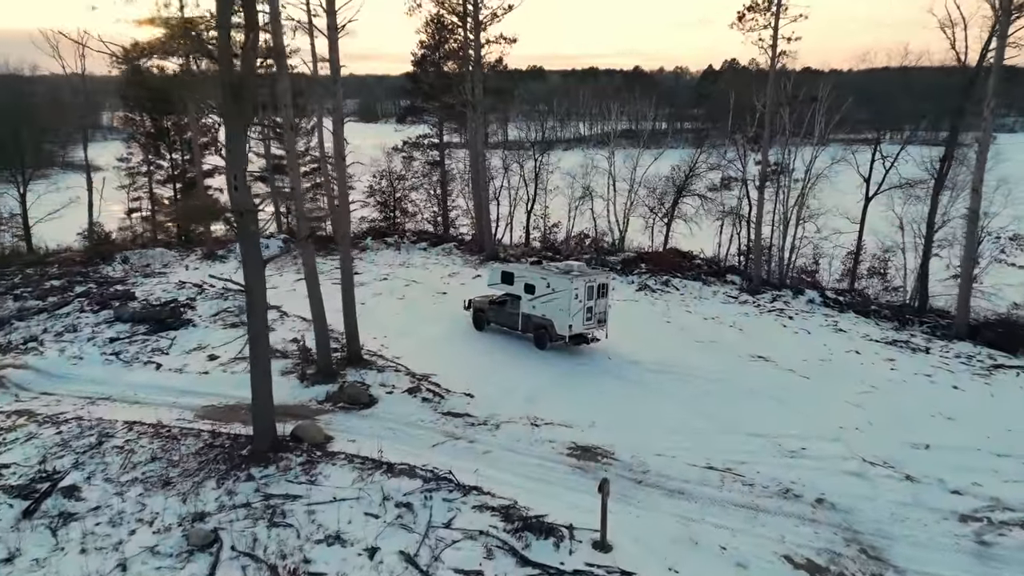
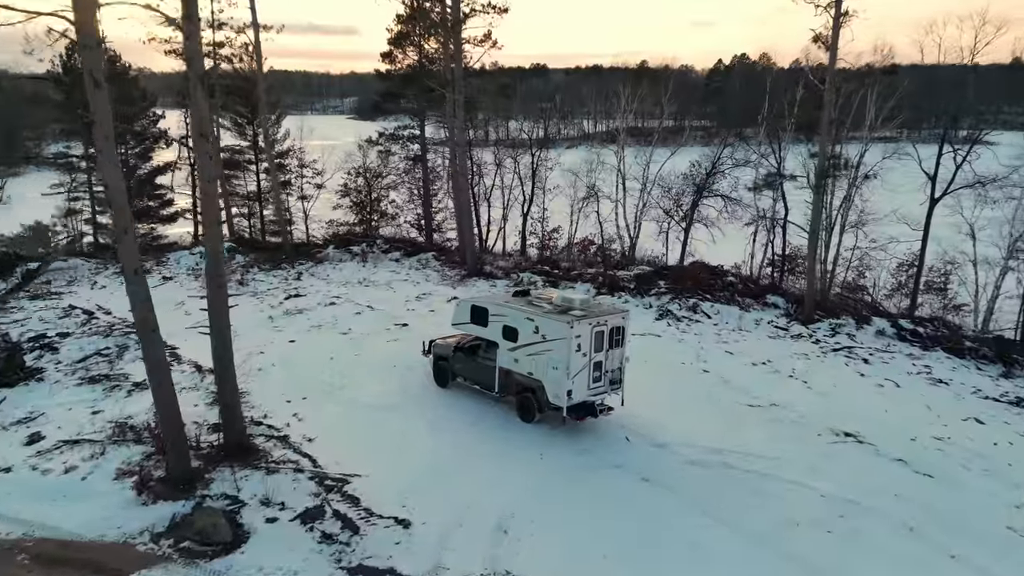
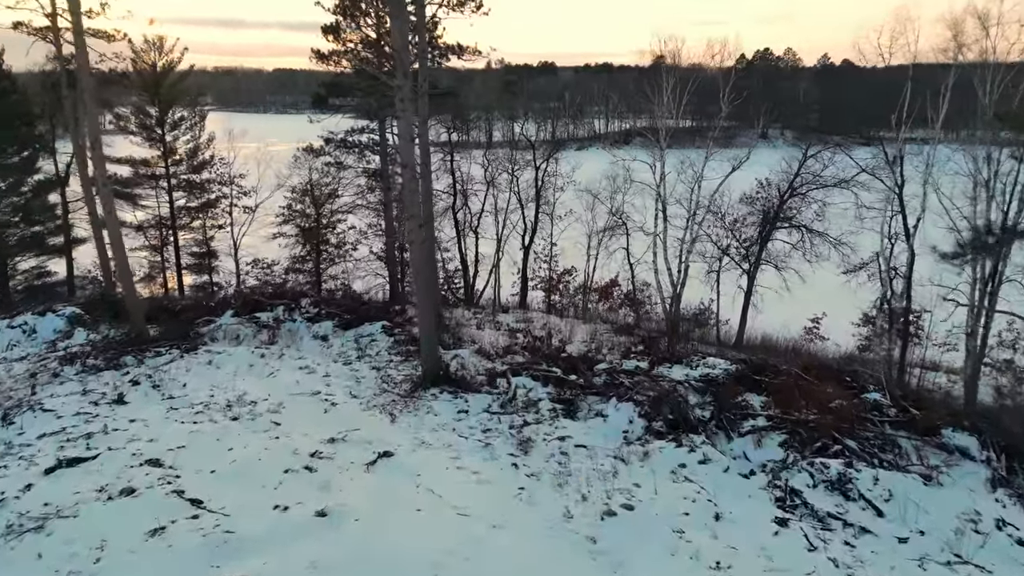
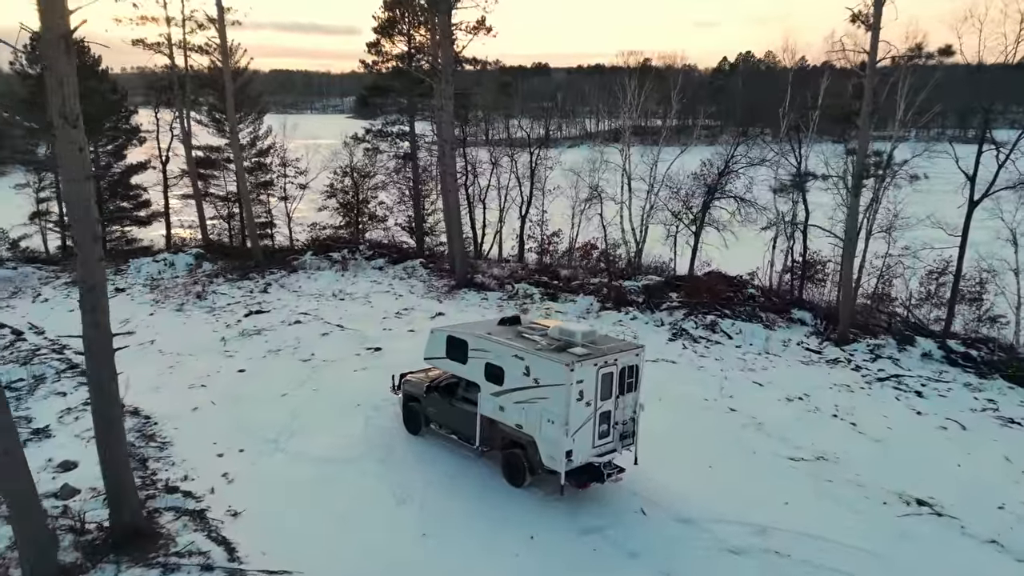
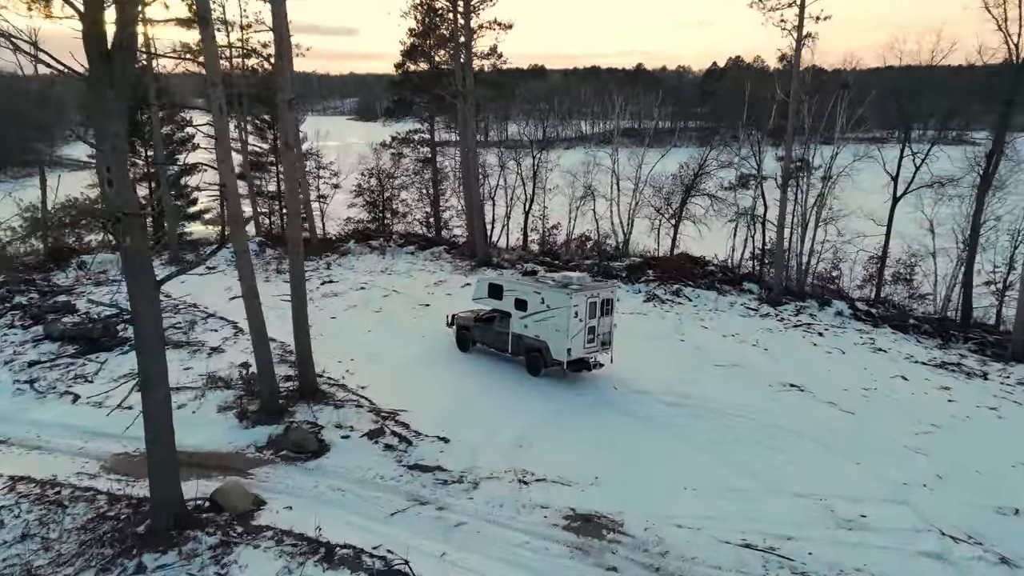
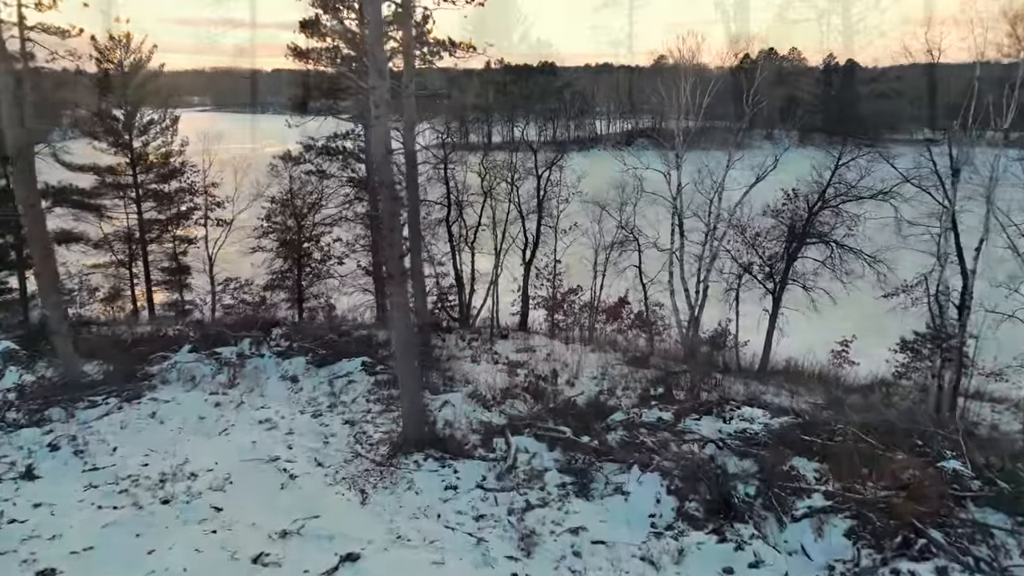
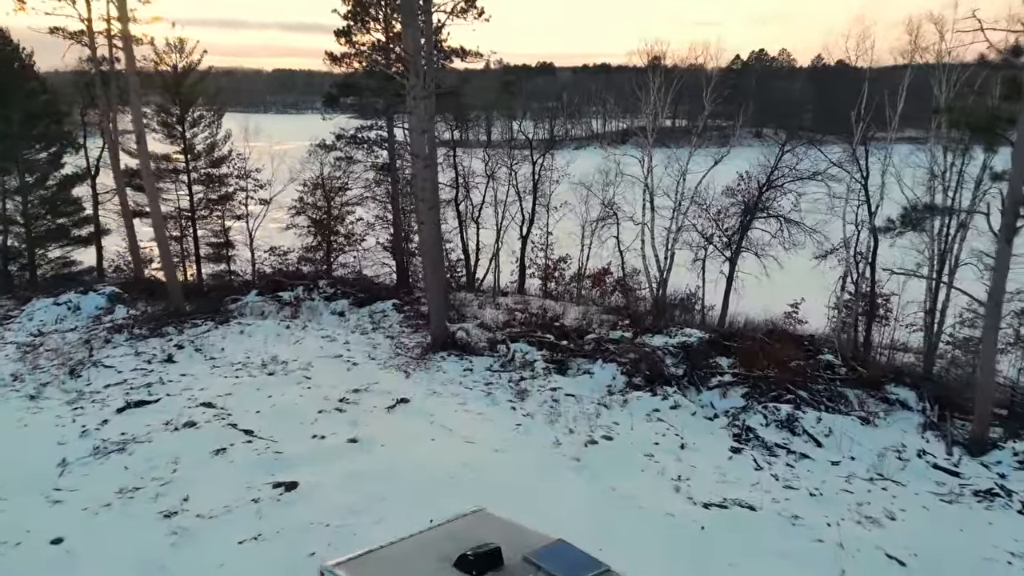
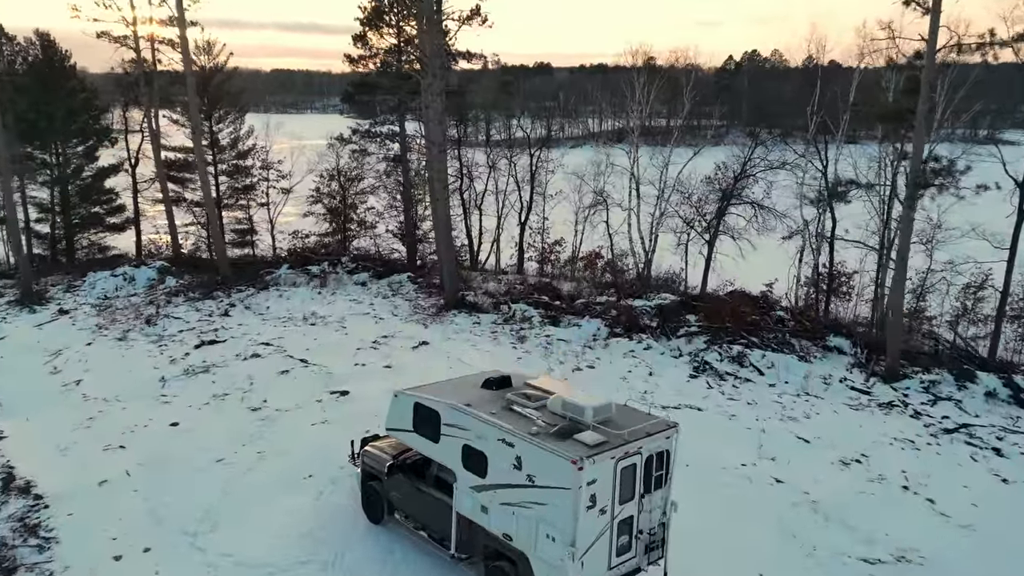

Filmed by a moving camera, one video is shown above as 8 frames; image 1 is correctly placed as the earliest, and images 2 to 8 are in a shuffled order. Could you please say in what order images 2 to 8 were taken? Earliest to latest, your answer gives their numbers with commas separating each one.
5, 2, 4, 8, 7, 3, 6
